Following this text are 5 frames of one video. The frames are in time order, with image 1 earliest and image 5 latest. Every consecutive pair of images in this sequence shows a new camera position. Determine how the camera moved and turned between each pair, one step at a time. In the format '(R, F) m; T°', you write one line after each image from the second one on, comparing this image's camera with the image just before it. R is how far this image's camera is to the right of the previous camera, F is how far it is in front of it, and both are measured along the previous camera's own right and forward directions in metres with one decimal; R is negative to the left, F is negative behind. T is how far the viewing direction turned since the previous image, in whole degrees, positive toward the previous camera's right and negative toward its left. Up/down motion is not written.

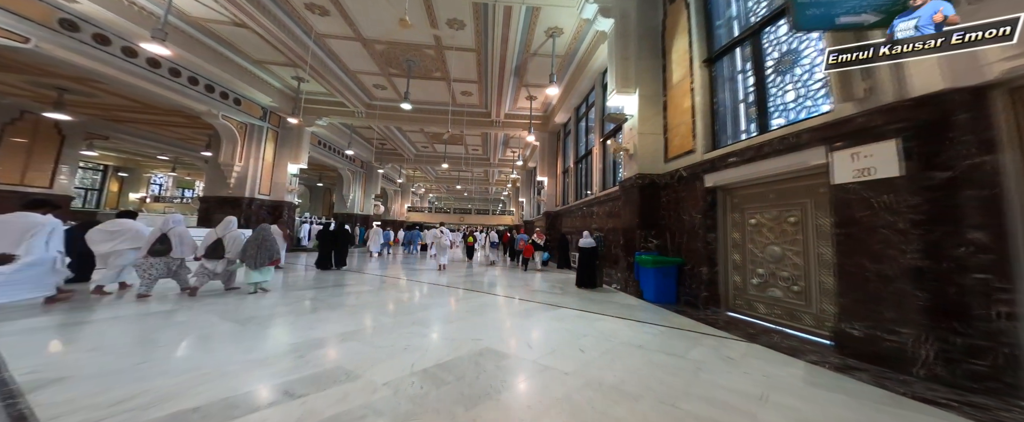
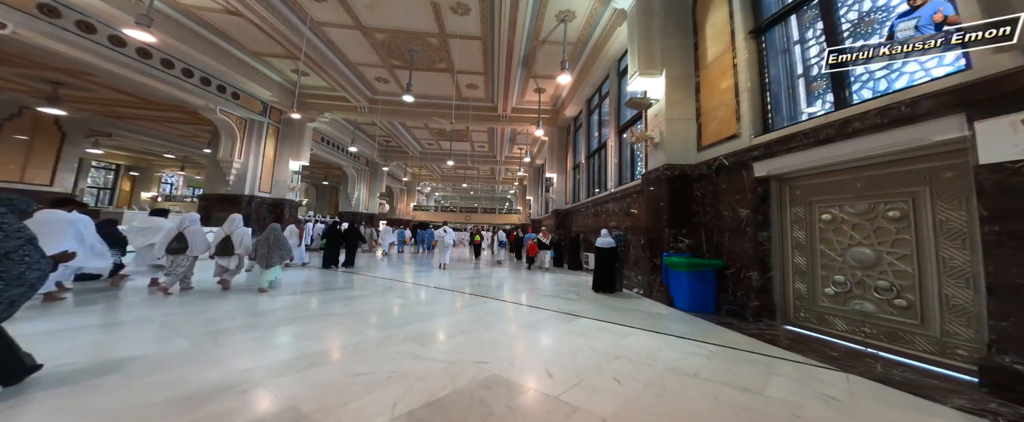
(-0.1, +0.4) m; -1°
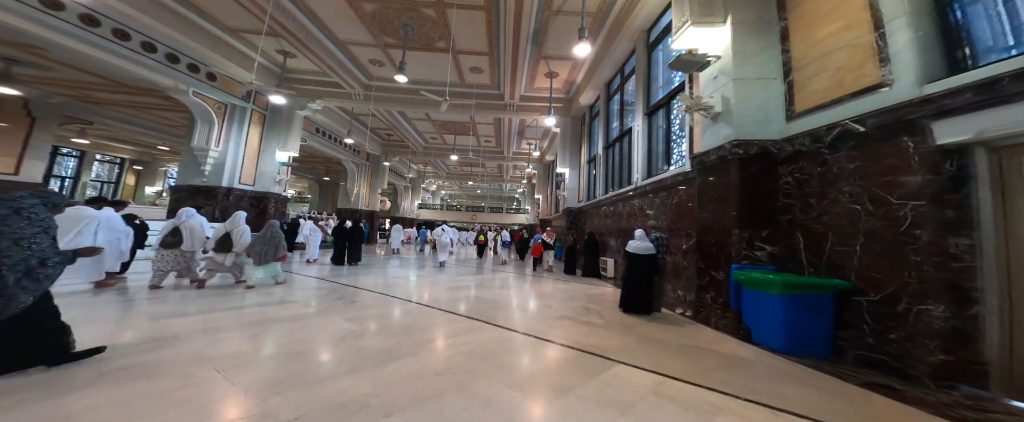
(0.0, +0.9) m; -1°
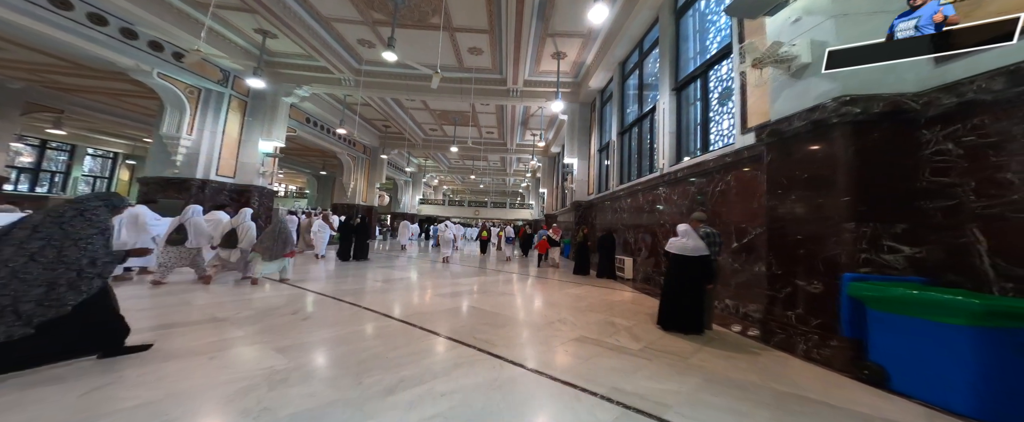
(-0.1, +0.7) m; 0°
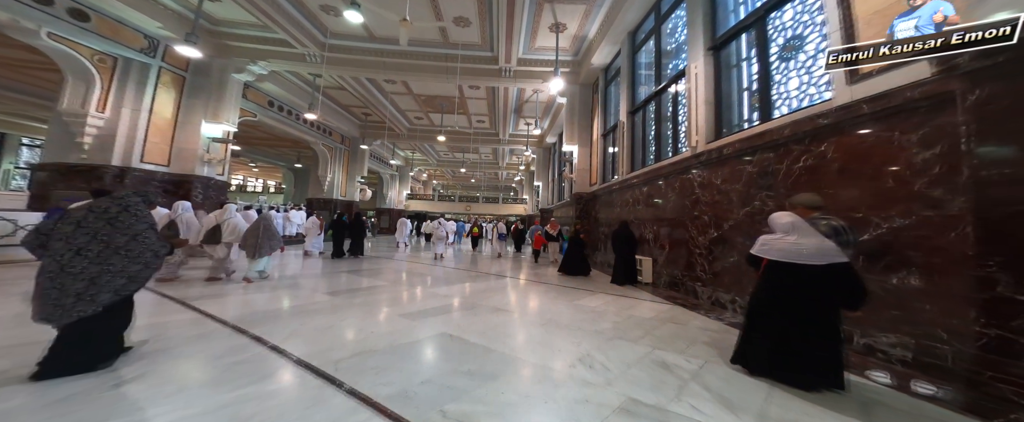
(-0.1, +1.1) m; +2°
